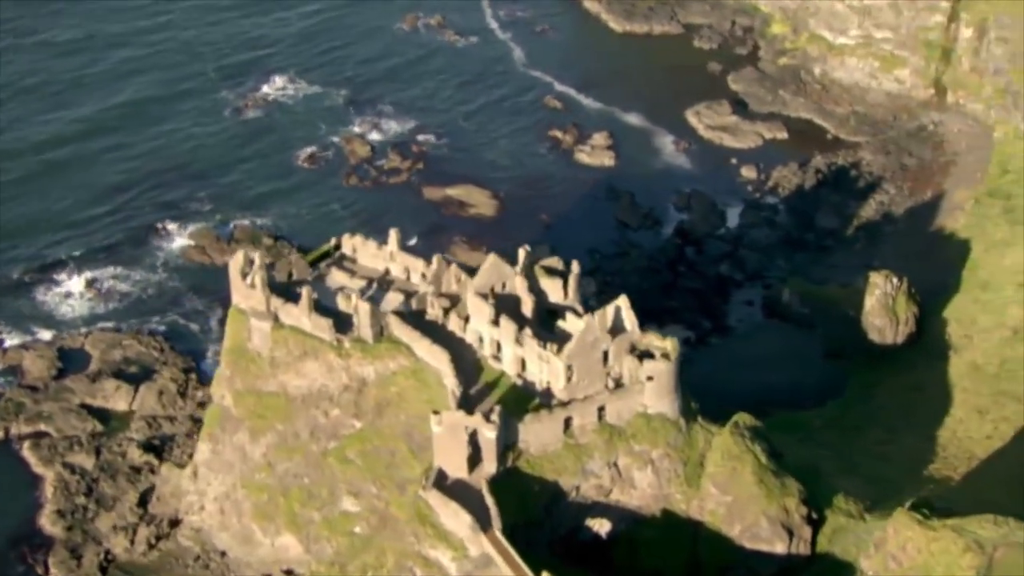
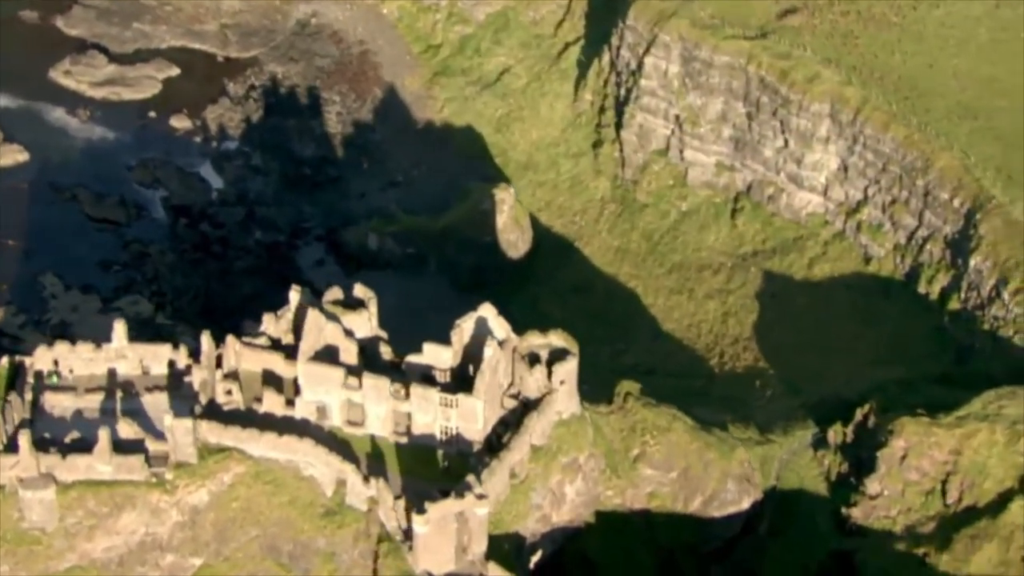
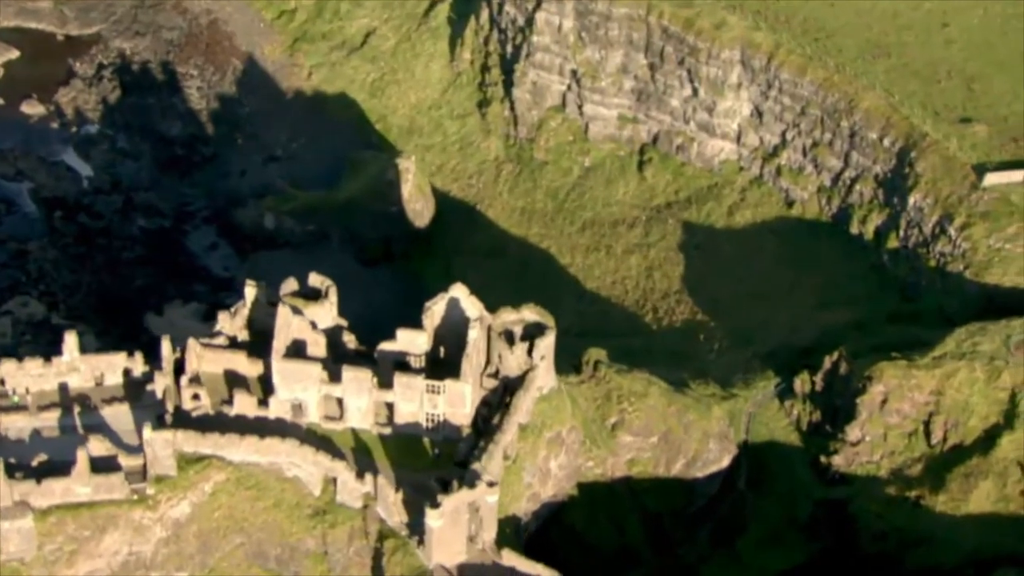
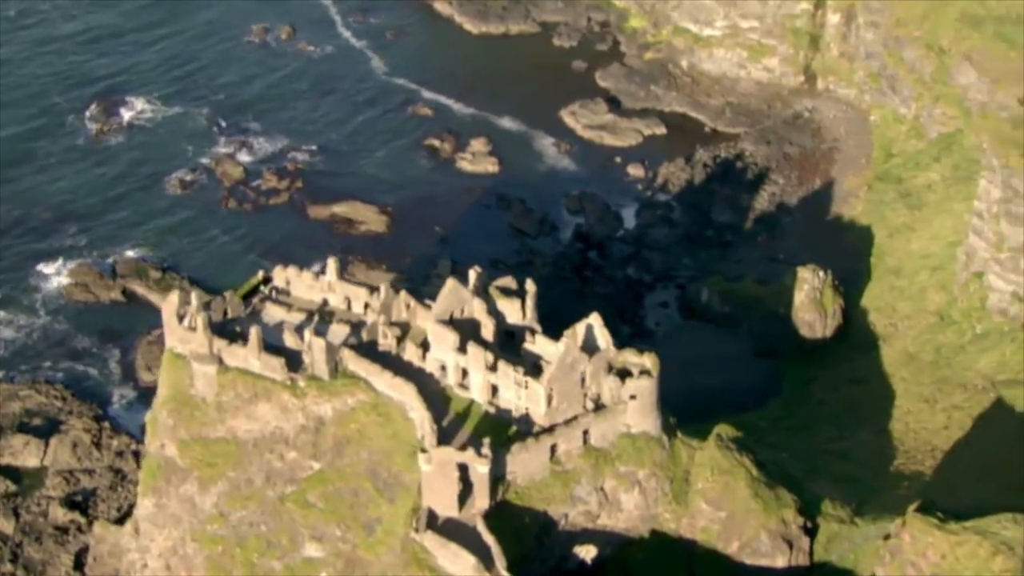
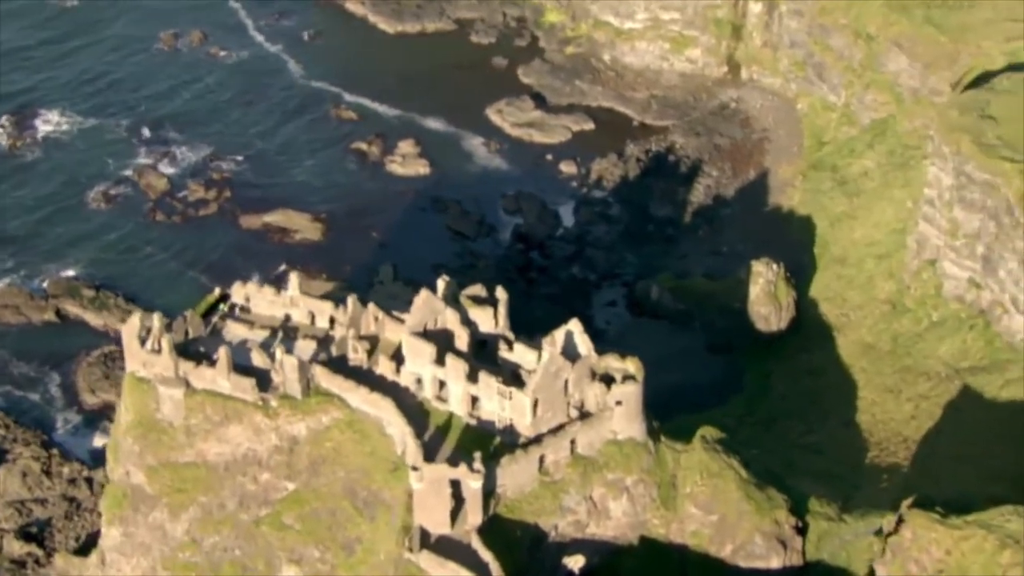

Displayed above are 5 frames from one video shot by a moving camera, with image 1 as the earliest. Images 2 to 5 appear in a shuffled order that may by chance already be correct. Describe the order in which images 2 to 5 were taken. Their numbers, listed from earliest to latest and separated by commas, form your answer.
4, 5, 2, 3
